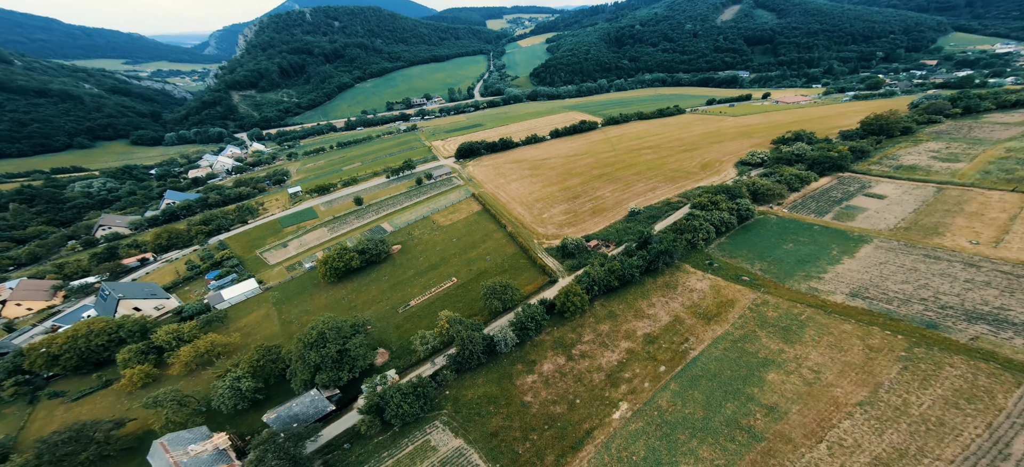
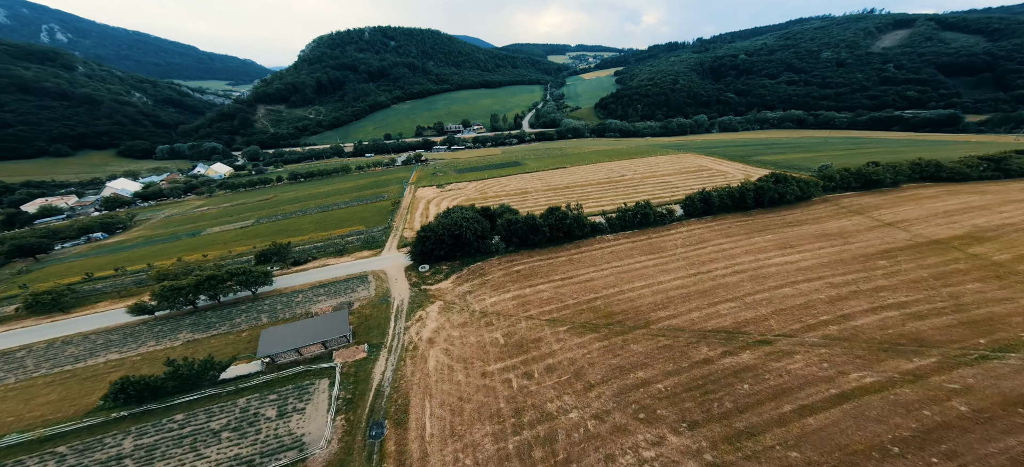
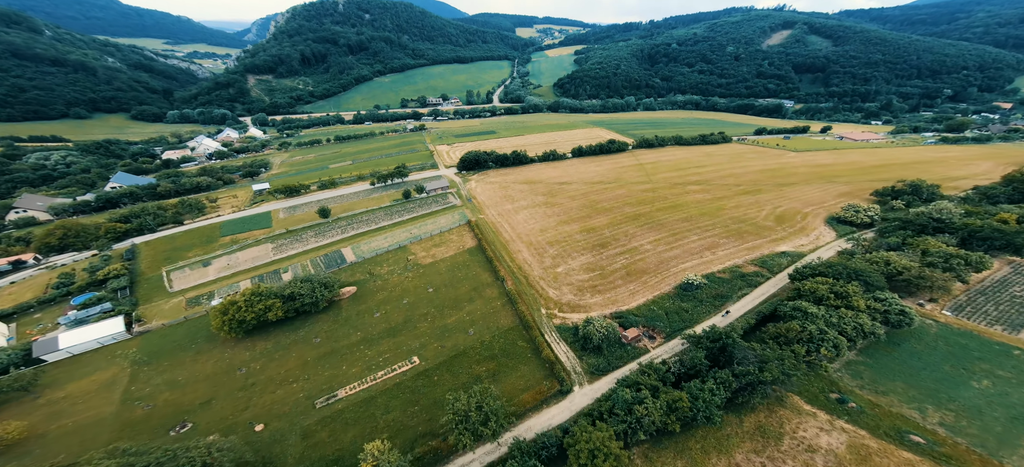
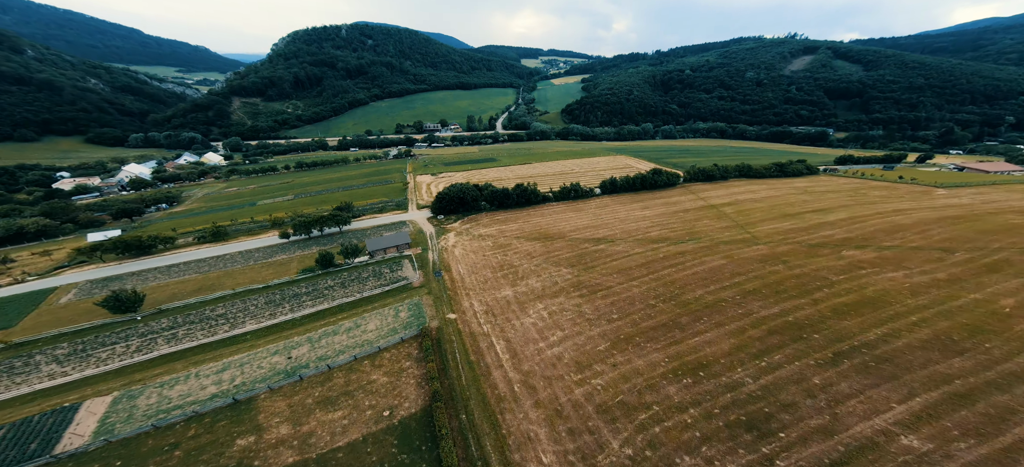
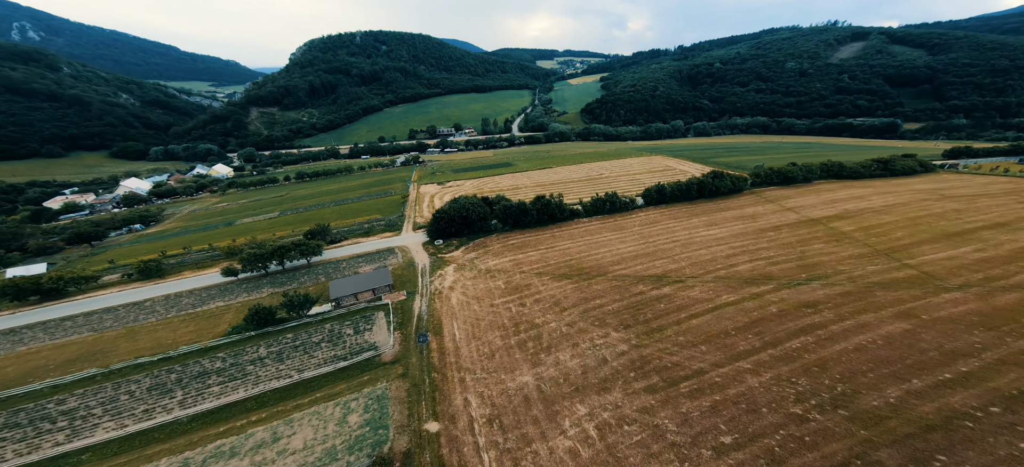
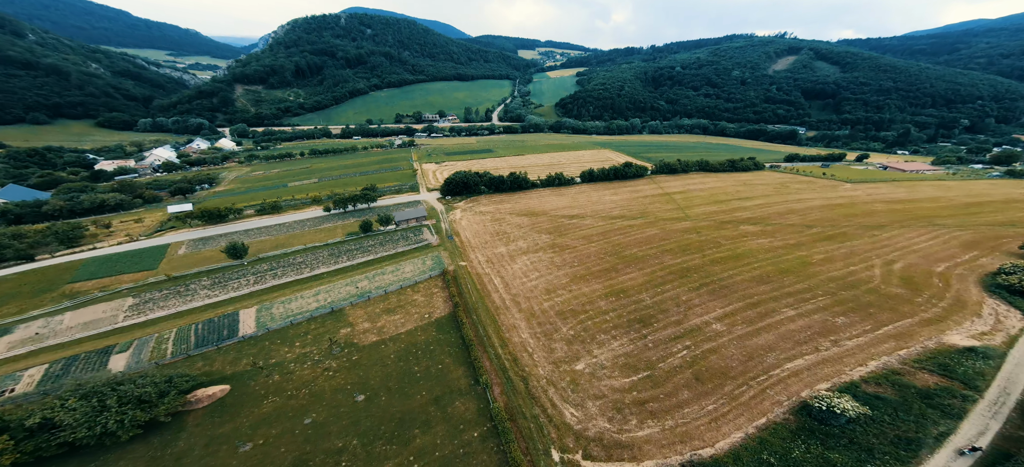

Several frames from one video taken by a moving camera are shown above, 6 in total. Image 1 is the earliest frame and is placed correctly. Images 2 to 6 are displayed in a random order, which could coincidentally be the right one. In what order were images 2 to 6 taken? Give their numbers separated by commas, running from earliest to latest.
3, 6, 4, 5, 2
